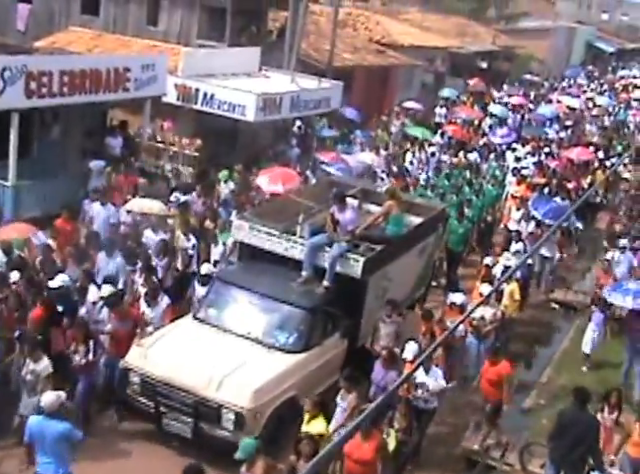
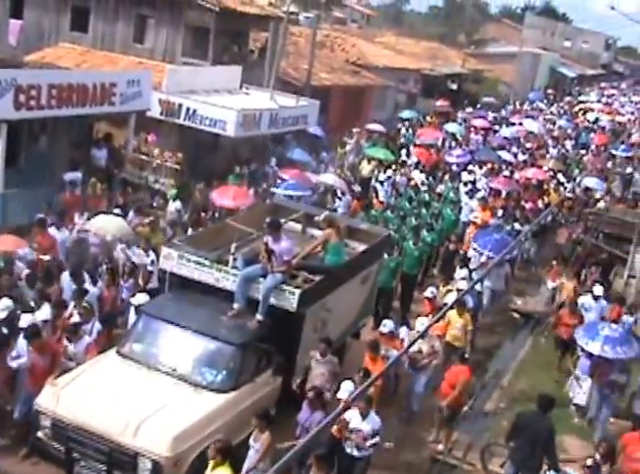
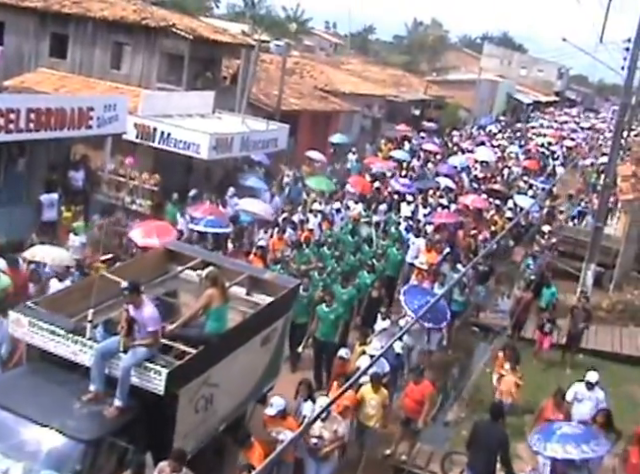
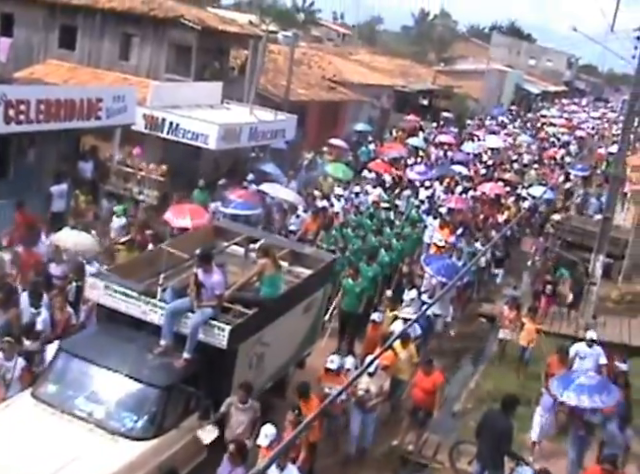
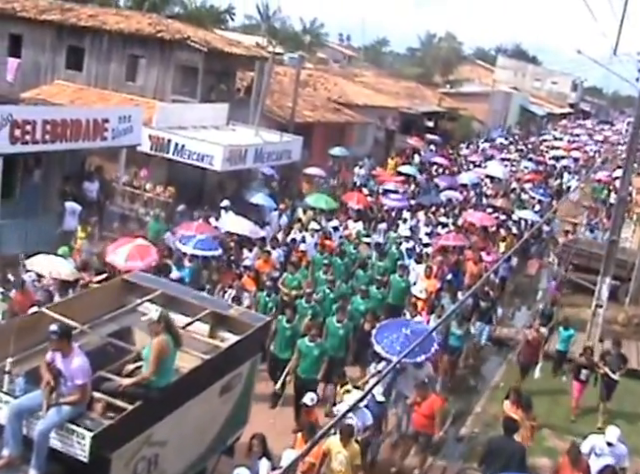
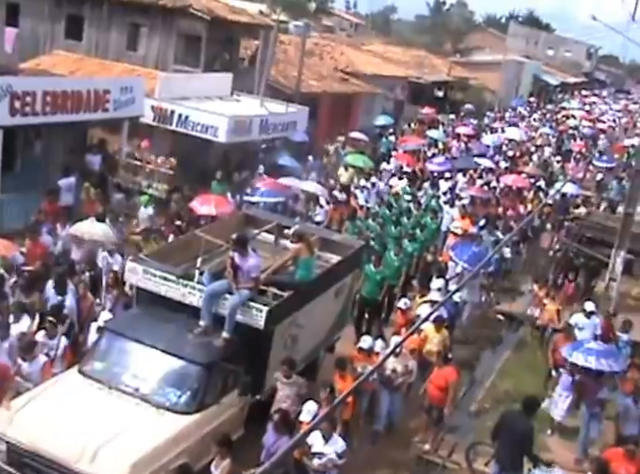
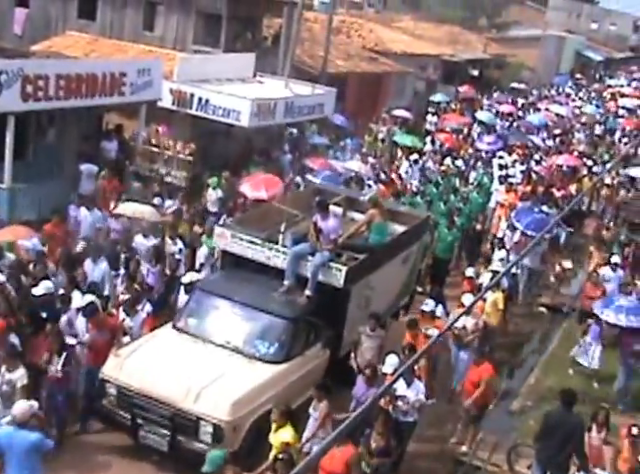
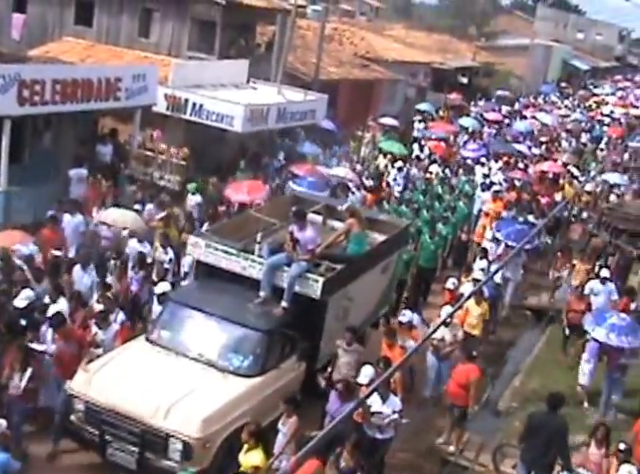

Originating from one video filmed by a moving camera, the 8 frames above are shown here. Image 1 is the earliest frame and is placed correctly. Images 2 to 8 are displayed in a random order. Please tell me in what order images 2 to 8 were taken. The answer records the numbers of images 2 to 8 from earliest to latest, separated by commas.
7, 8, 2, 6, 4, 3, 5
